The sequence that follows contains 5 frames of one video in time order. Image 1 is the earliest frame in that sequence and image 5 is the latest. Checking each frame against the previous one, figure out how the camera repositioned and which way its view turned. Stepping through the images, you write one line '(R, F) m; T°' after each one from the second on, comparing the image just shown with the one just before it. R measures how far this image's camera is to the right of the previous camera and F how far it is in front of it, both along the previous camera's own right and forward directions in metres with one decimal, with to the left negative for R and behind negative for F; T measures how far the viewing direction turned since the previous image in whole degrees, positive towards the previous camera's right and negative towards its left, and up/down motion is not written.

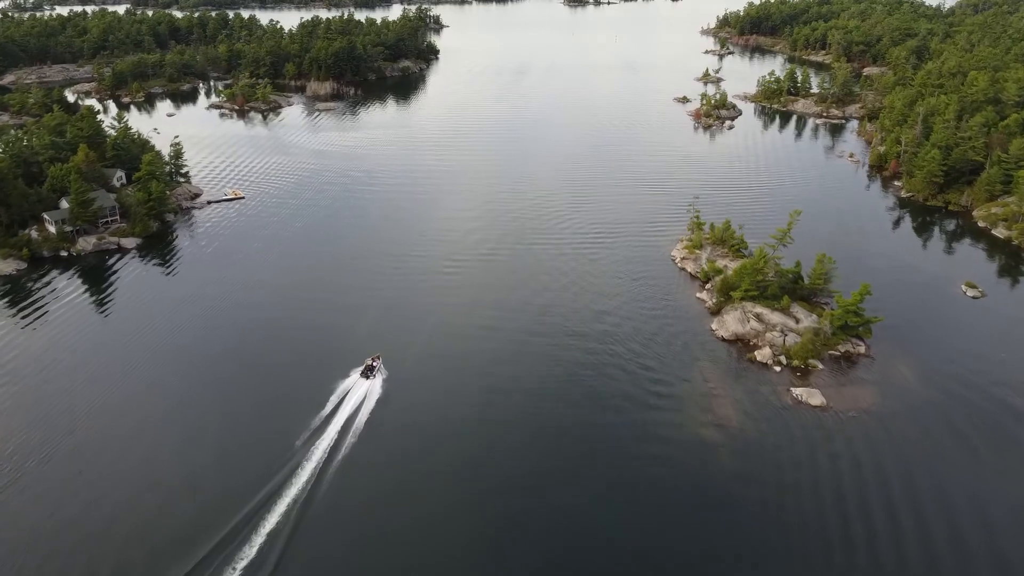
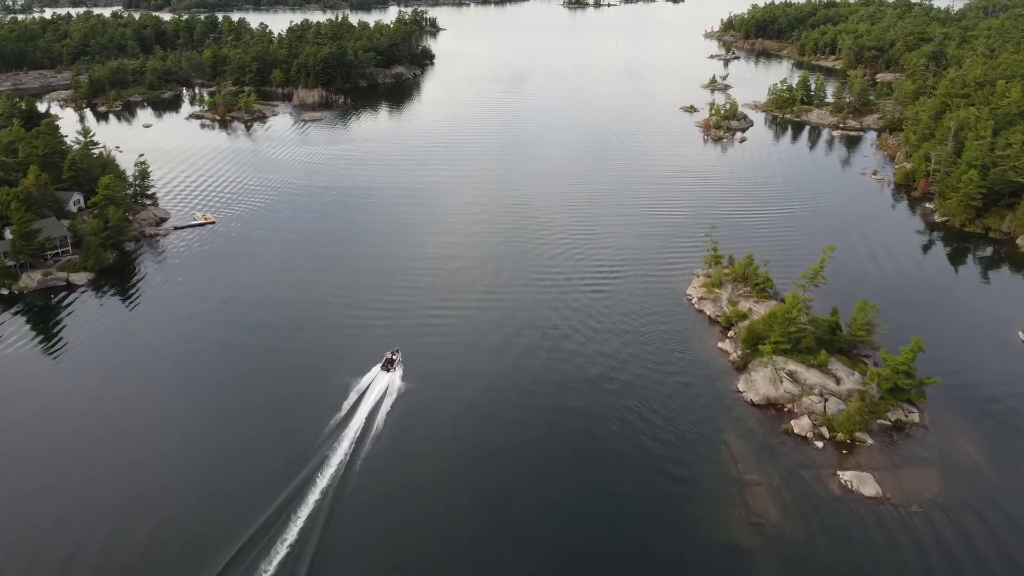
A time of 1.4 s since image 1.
(+0.2, +5.3) m; 0°
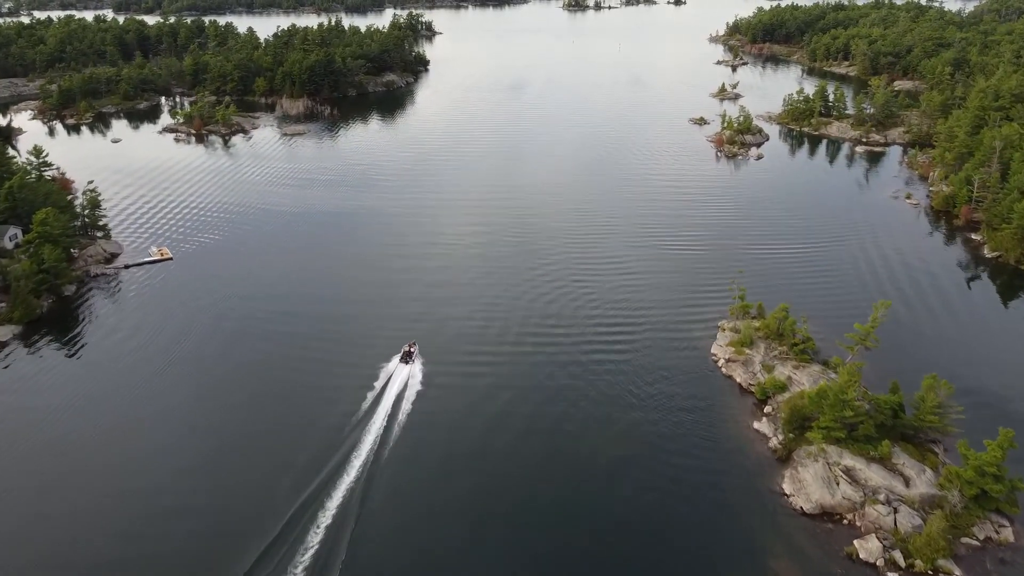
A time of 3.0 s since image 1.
(+0.2, +6.3) m; 0°
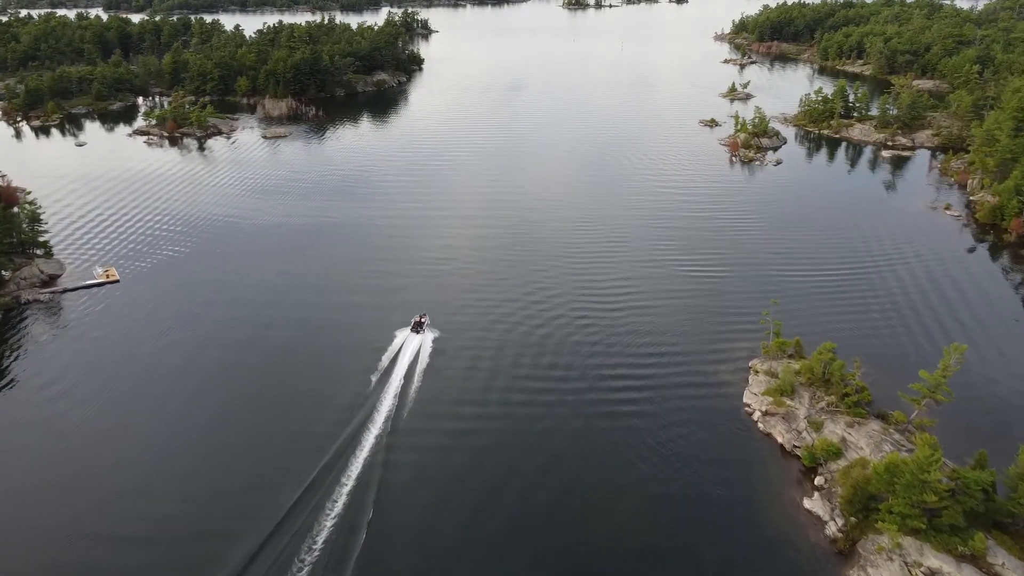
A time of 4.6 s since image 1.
(+0.2, +6.1) m; 0°
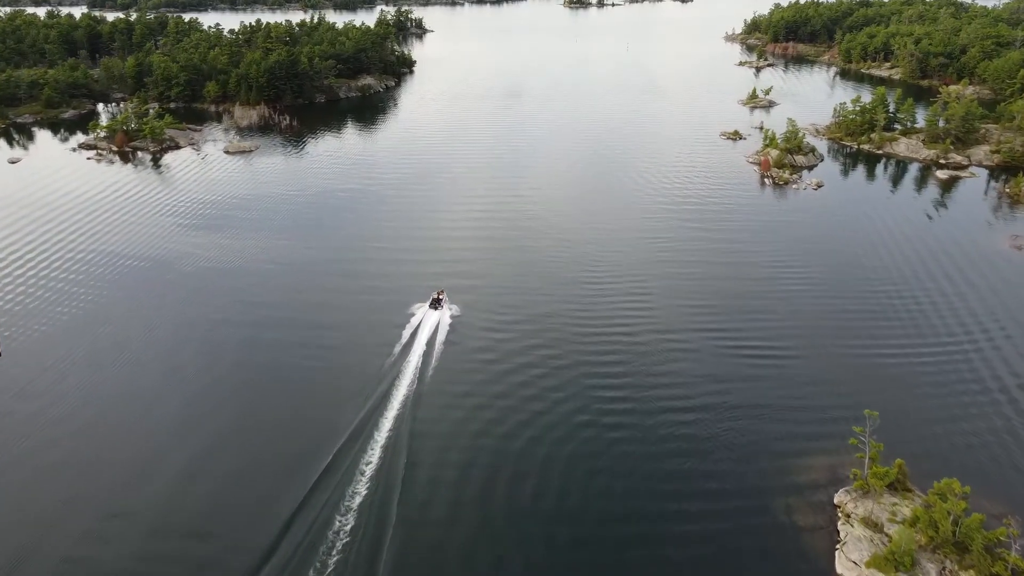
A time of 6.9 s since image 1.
(+0.2, +9.5) m; 0°
